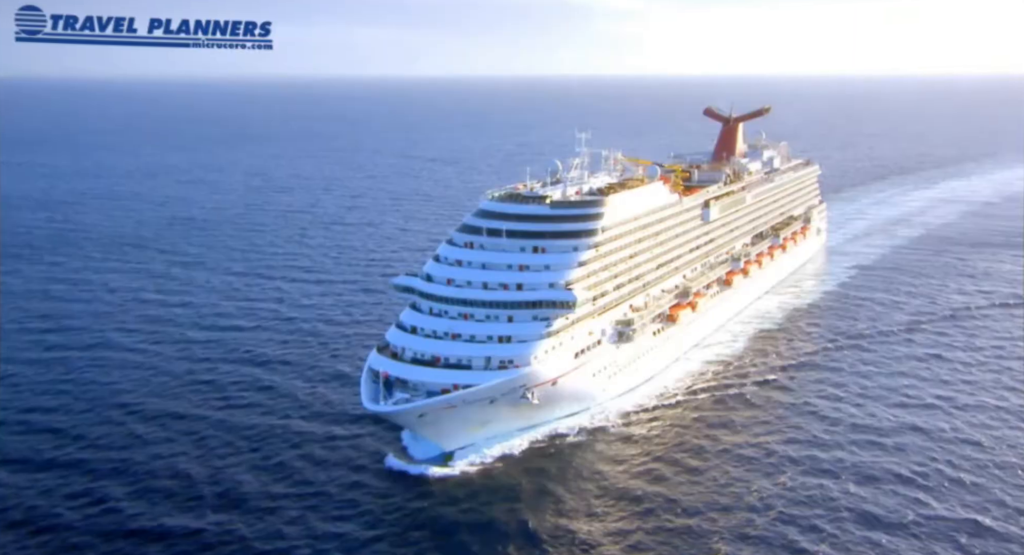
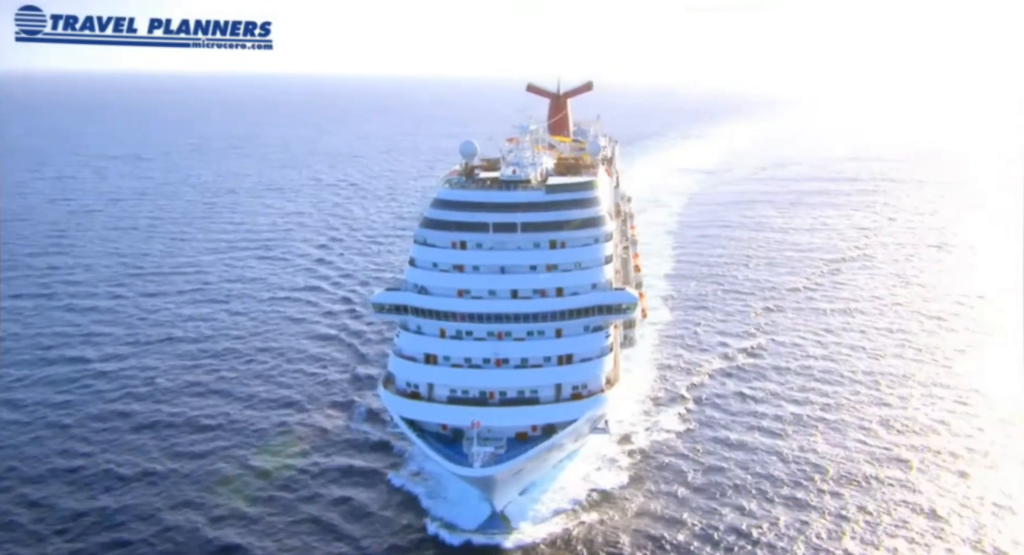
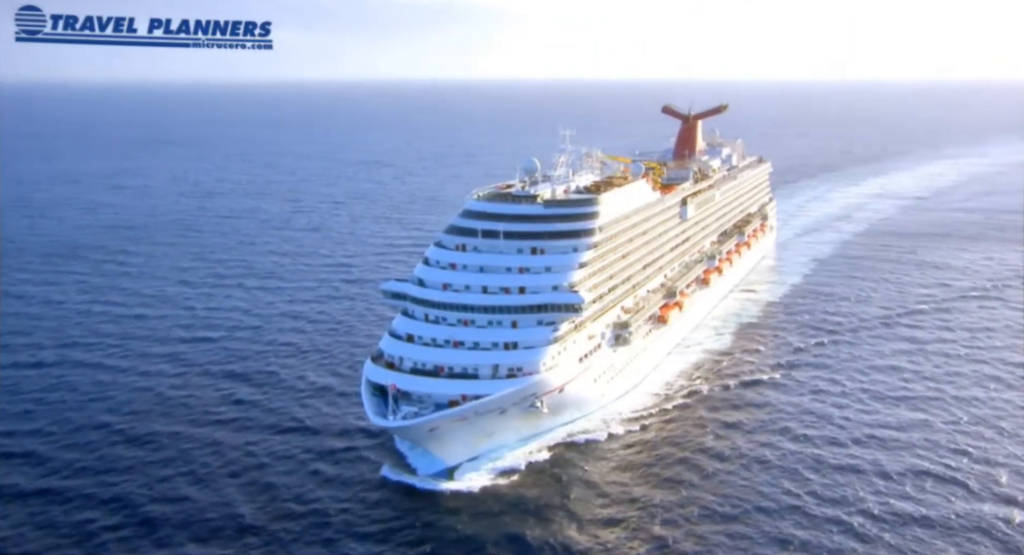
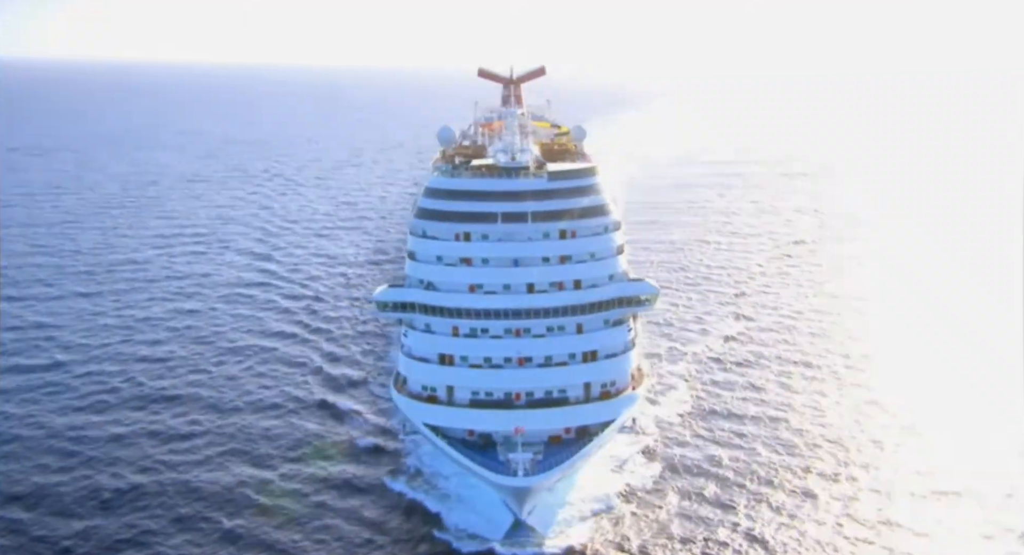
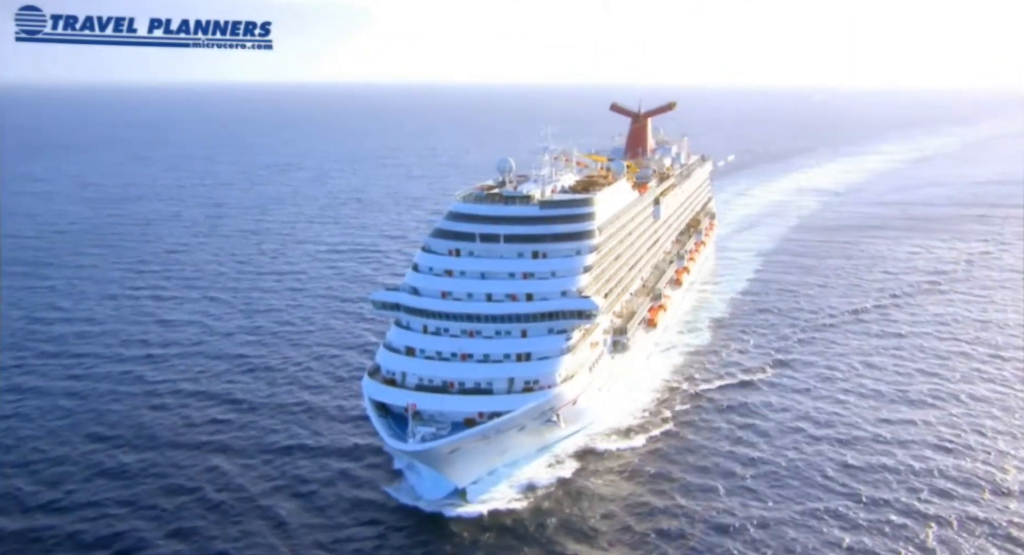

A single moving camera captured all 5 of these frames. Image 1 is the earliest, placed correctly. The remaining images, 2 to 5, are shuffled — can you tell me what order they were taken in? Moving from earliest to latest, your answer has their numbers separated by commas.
3, 5, 2, 4
